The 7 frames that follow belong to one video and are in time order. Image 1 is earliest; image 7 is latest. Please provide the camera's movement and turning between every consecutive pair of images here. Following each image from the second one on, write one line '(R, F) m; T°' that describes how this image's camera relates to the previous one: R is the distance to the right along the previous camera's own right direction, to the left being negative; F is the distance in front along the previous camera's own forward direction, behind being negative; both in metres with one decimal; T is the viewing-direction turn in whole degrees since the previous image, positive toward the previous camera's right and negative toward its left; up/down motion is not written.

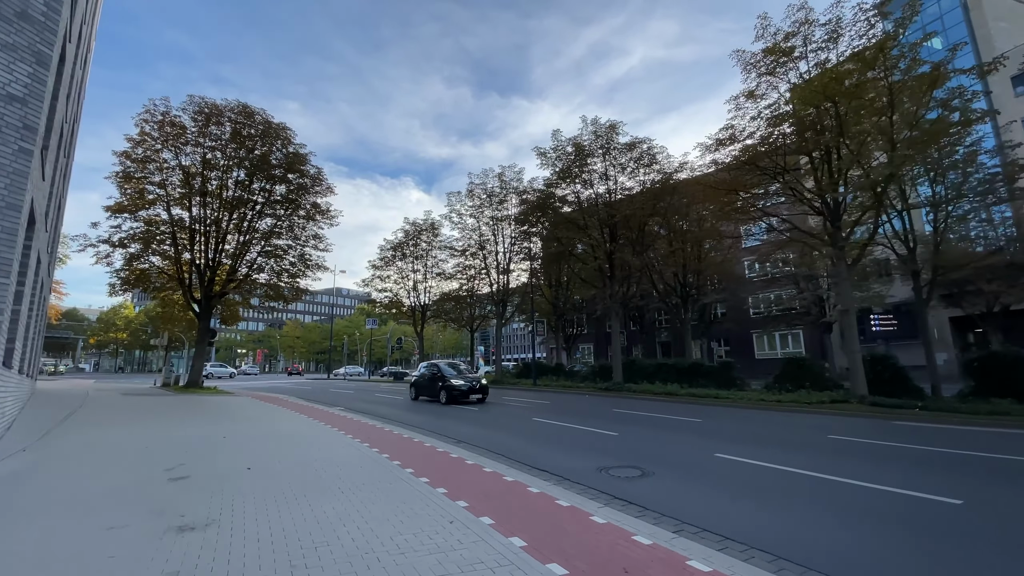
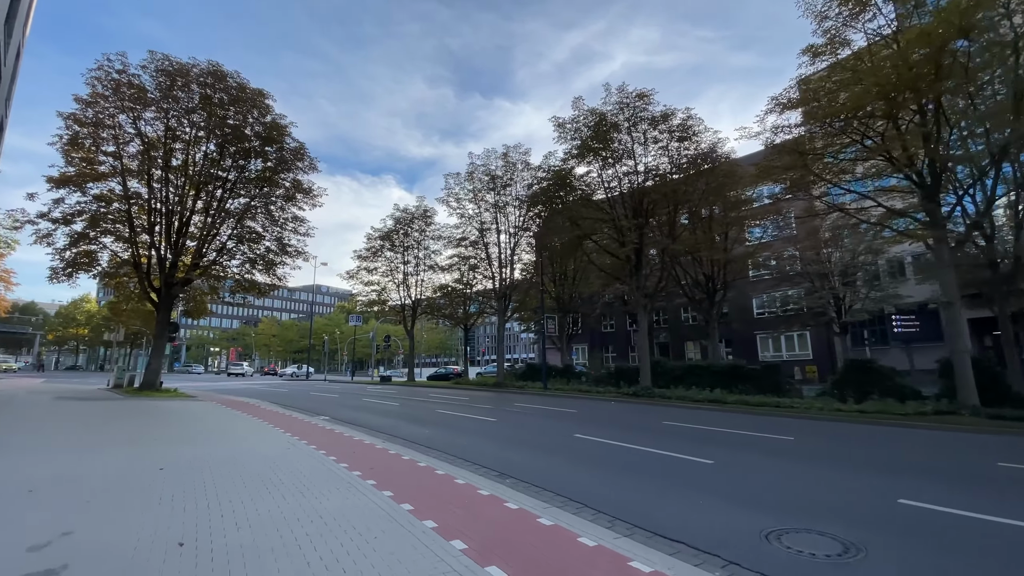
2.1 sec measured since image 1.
(-1.3, +3.1) m; +2°
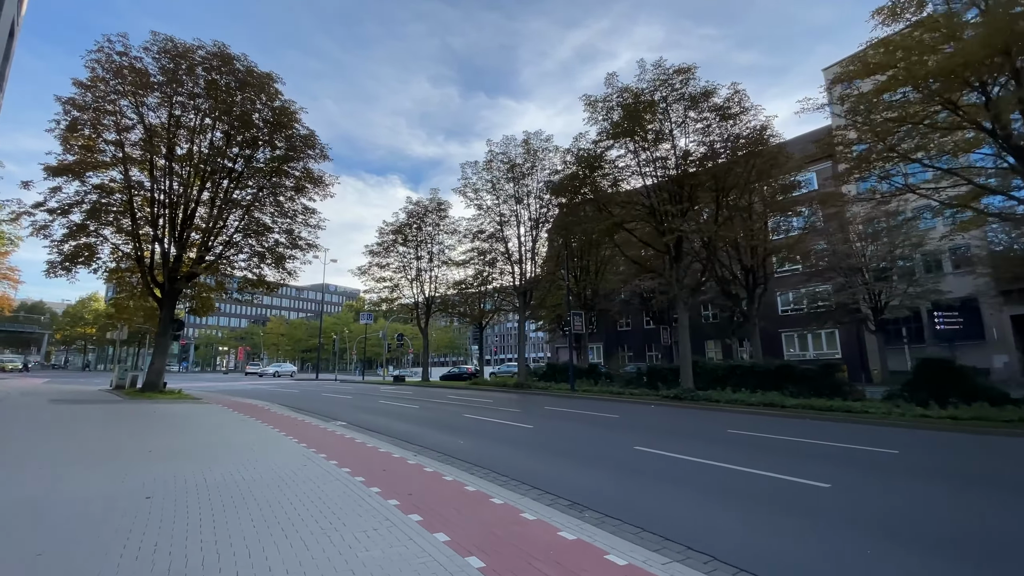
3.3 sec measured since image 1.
(-0.8, +1.6) m; -1°
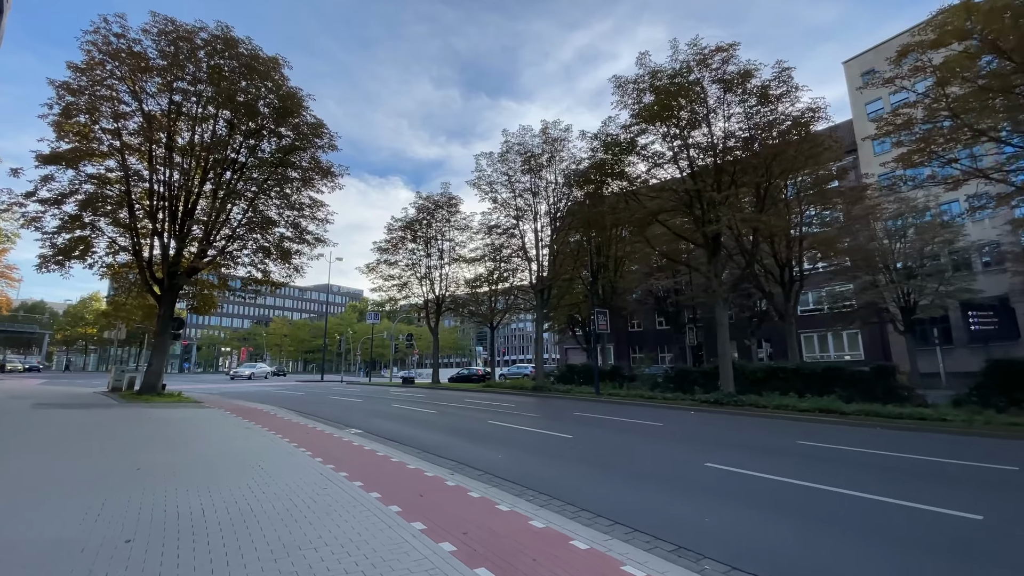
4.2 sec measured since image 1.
(-0.8, +1.3) m; 0°
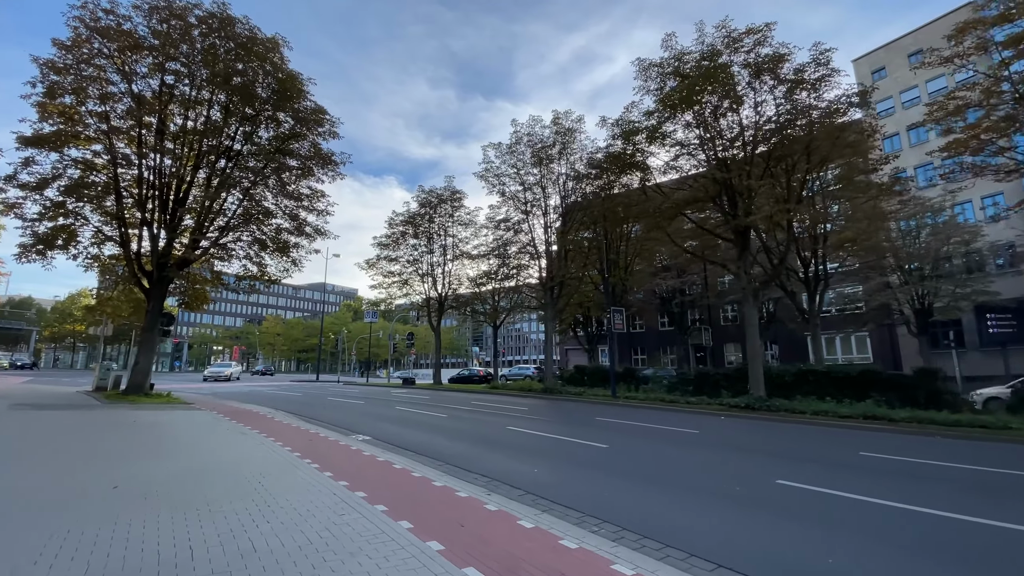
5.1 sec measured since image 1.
(-0.7, +1.1) m; +1°
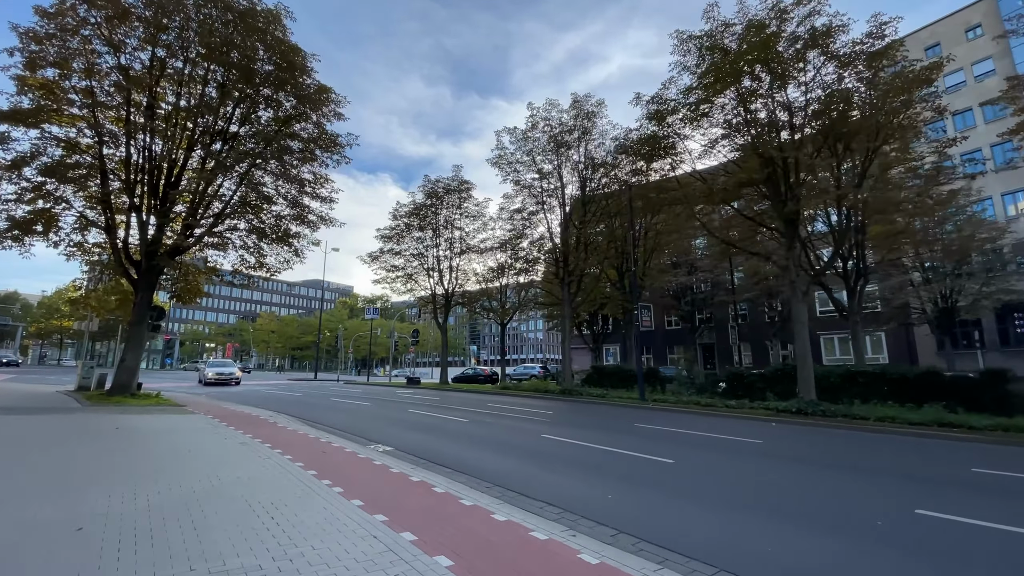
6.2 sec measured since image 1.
(-0.9, +1.5) m; +1°
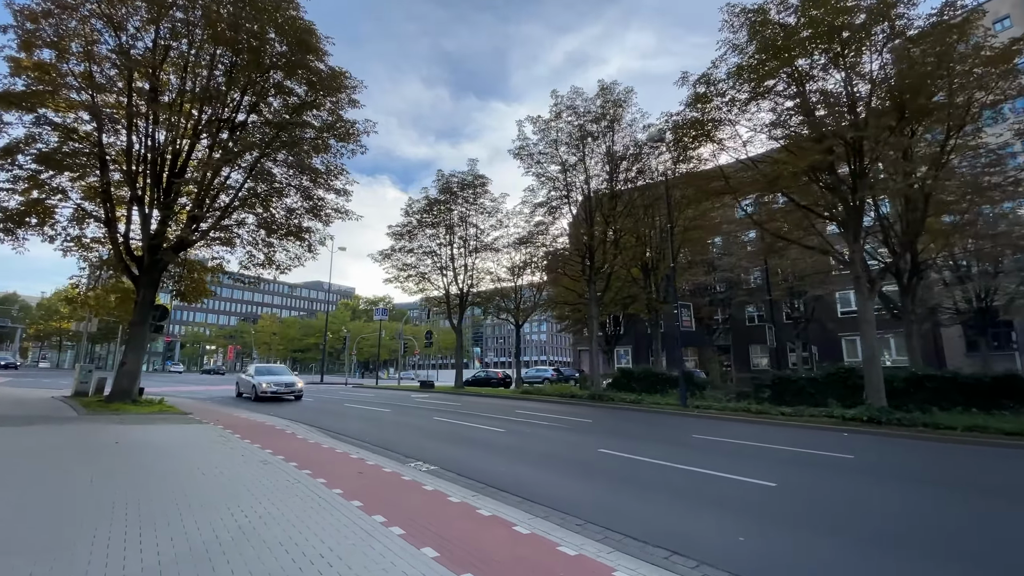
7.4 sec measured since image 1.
(-1.0, +1.3) m; 0°
